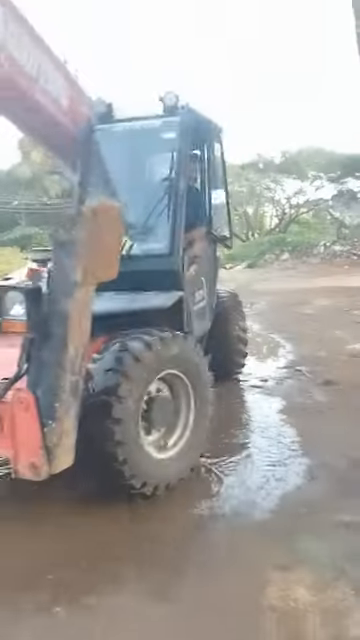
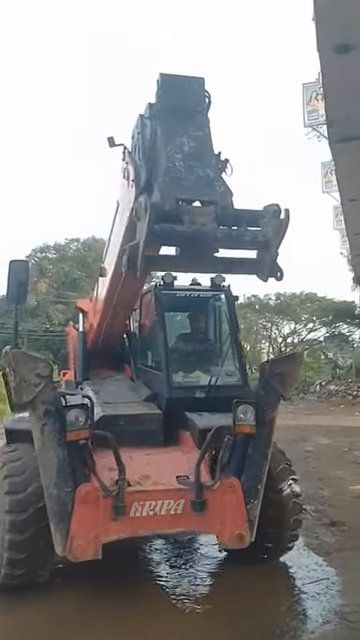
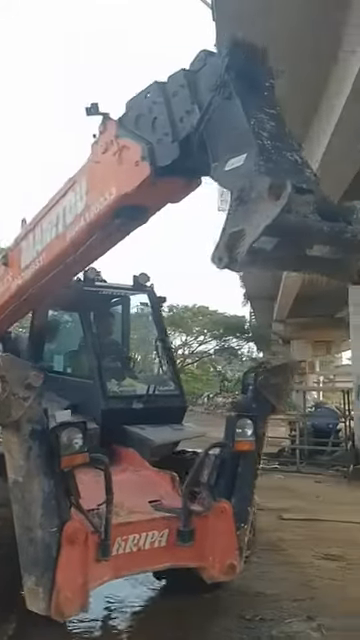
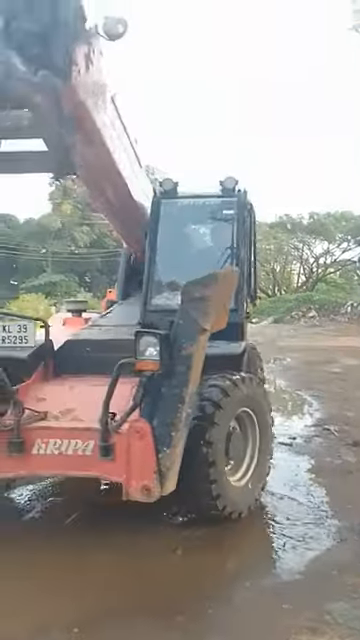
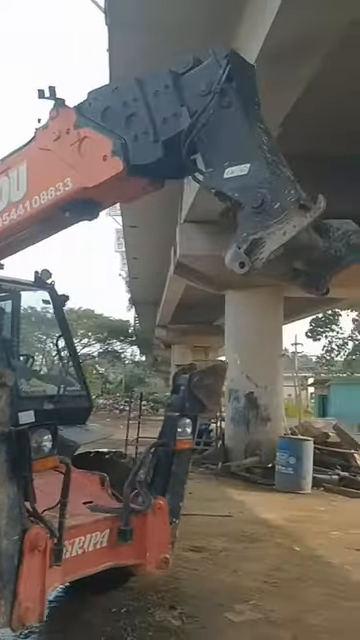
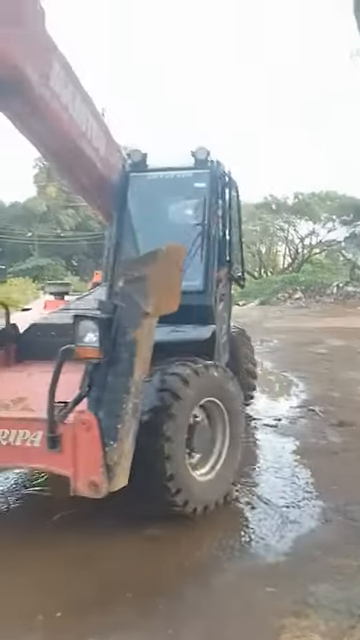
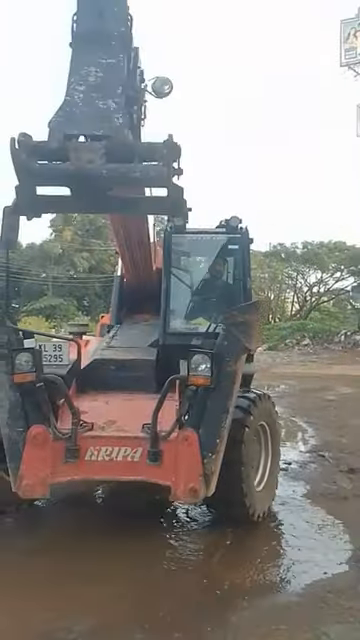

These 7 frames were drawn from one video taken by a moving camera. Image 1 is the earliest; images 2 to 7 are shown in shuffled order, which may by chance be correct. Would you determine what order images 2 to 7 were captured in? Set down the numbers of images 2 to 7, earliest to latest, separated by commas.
6, 4, 7, 2, 3, 5
